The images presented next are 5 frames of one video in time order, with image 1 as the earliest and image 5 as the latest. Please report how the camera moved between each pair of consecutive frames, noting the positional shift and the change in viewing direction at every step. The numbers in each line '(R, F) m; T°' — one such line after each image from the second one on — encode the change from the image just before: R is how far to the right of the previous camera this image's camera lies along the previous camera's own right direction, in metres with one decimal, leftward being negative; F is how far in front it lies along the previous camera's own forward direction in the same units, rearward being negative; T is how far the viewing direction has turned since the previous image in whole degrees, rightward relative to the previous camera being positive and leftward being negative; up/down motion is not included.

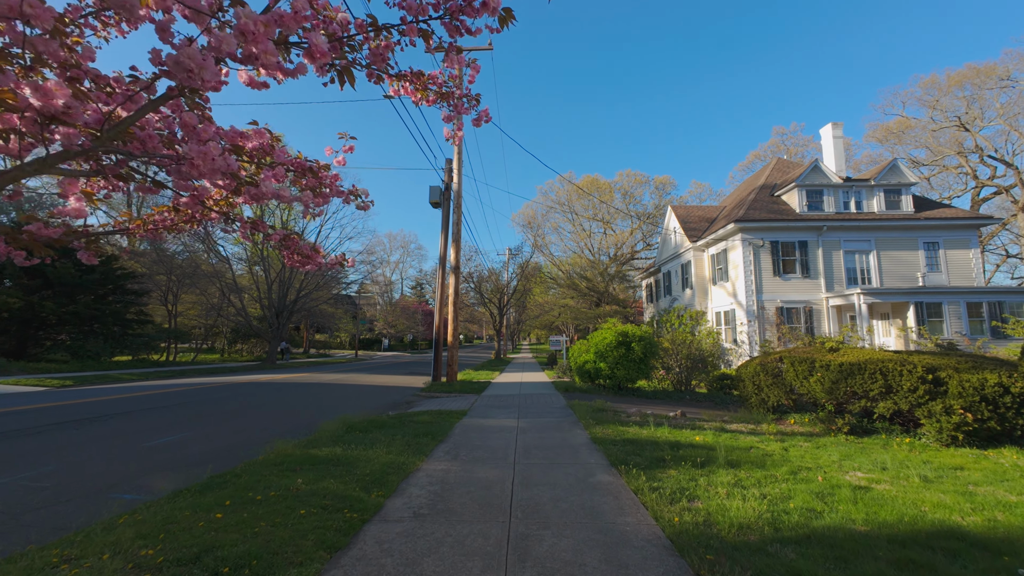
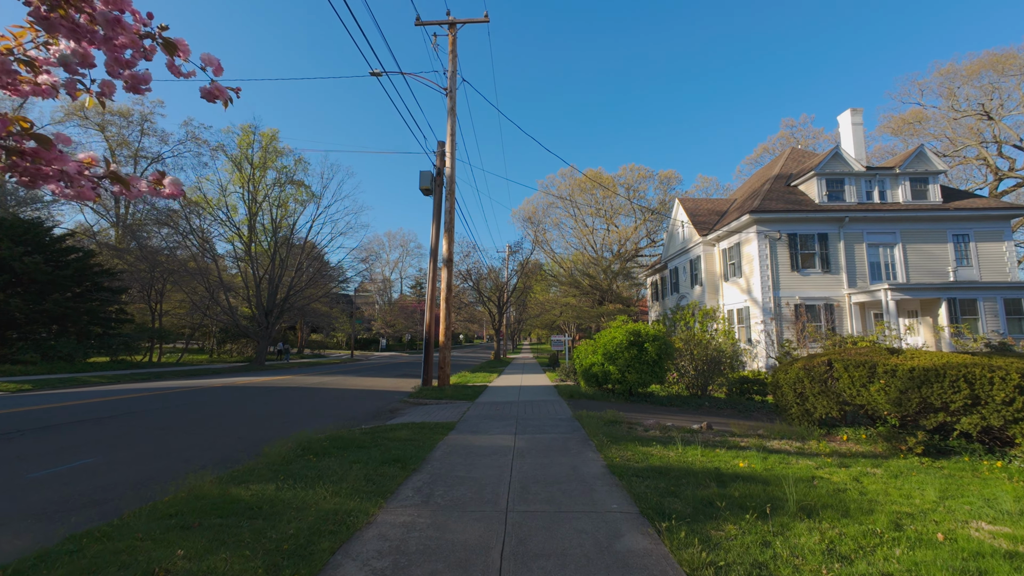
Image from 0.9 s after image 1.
(+0.1, +1.5) m; 0°
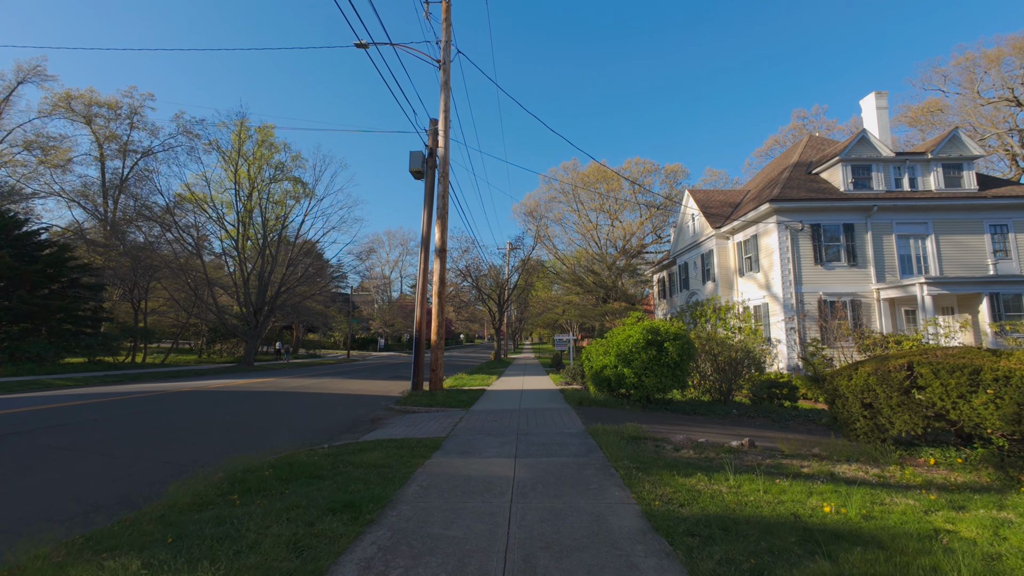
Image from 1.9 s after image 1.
(0.0, +1.6) m; 0°
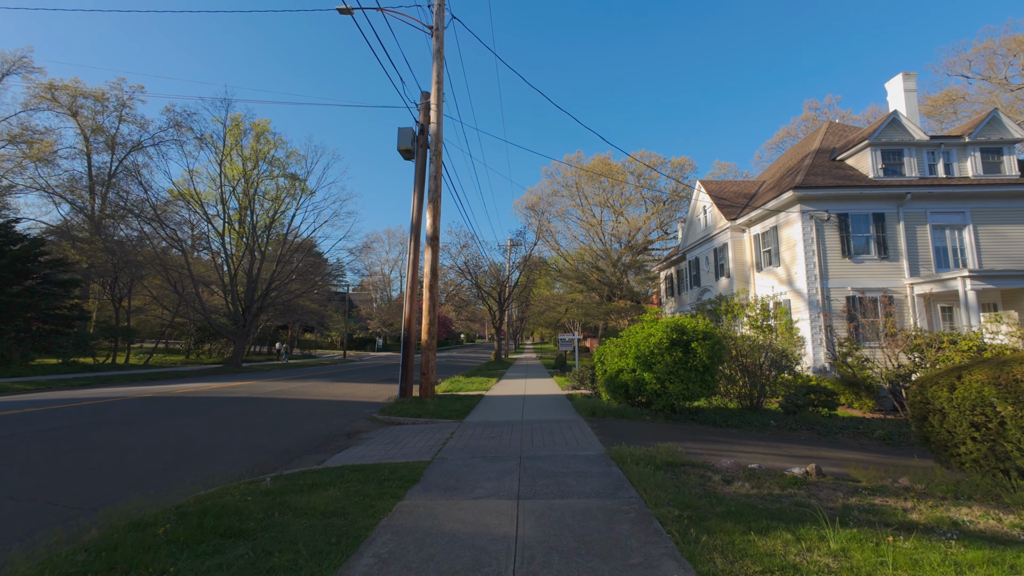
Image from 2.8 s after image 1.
(0.0, +1.6) m; 0°
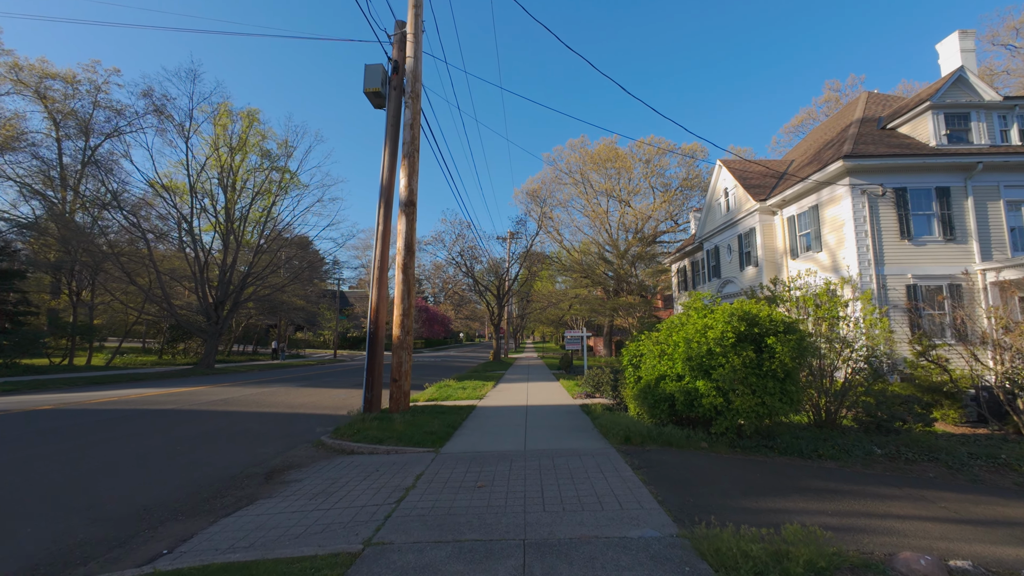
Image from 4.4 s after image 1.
(0.0, +2.7) m; 0°
